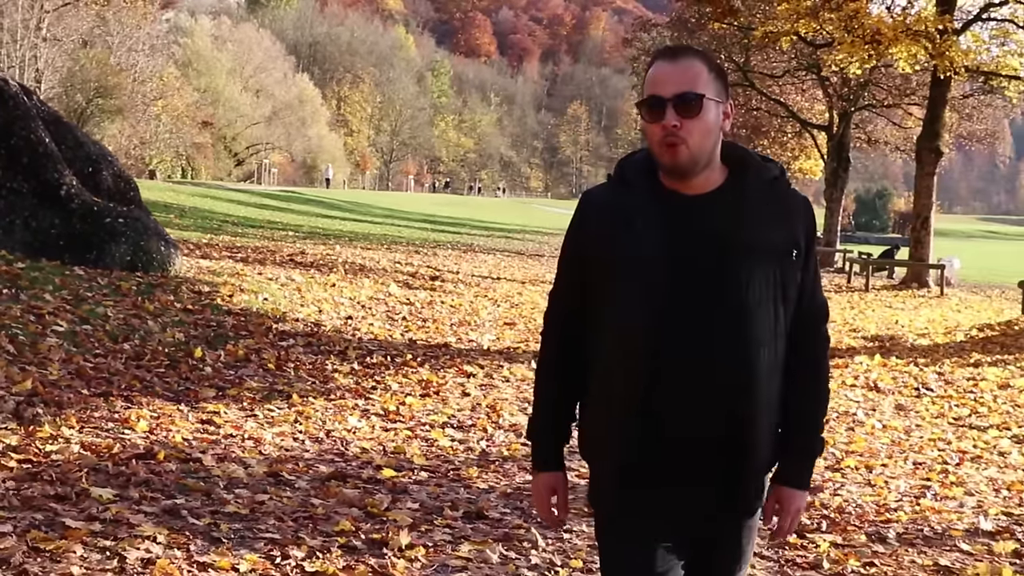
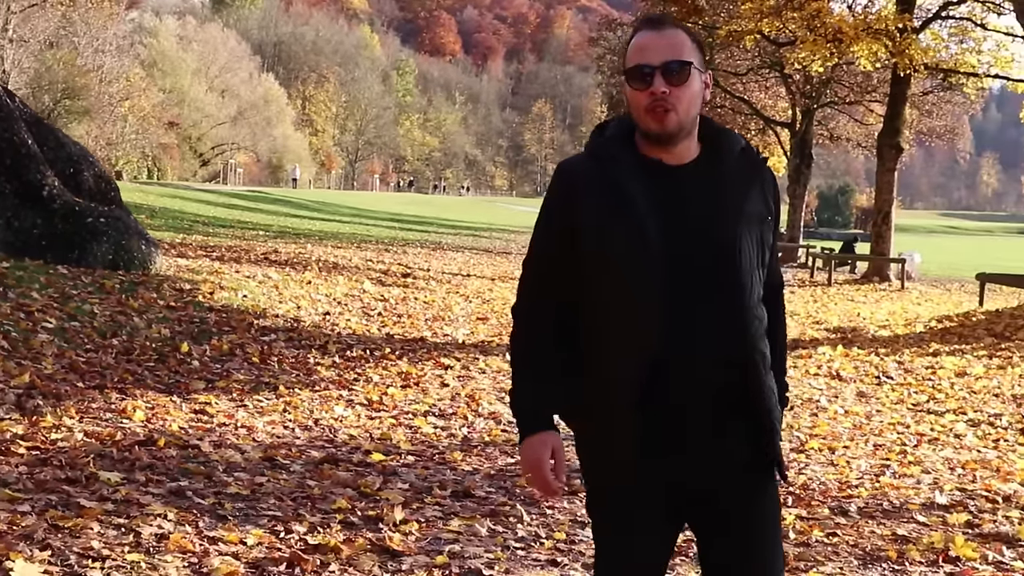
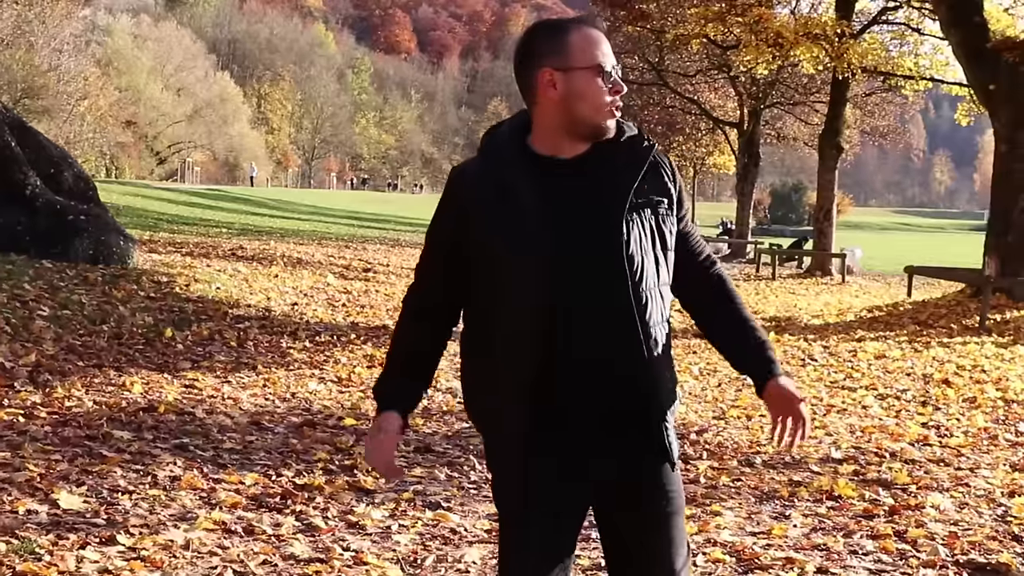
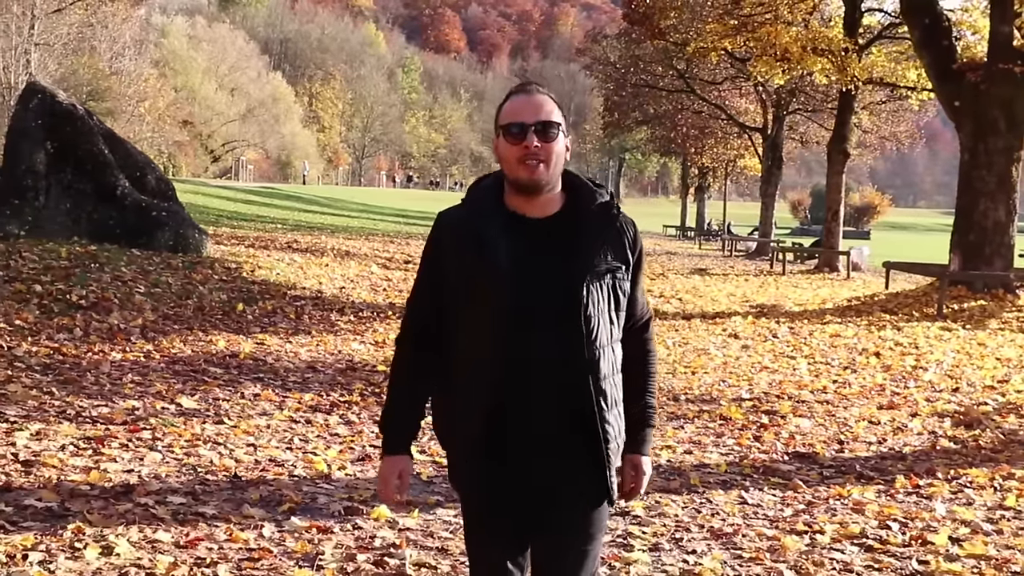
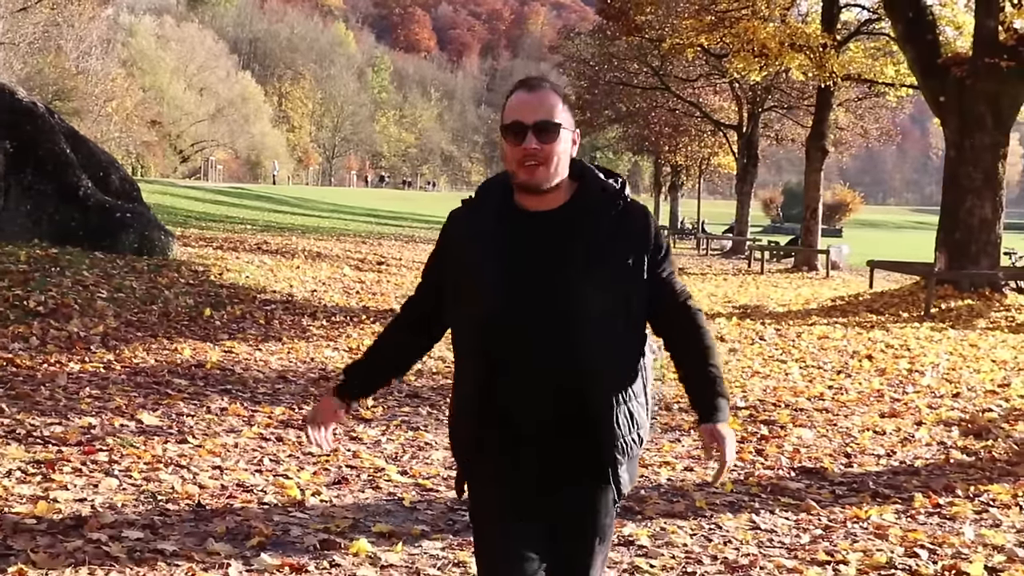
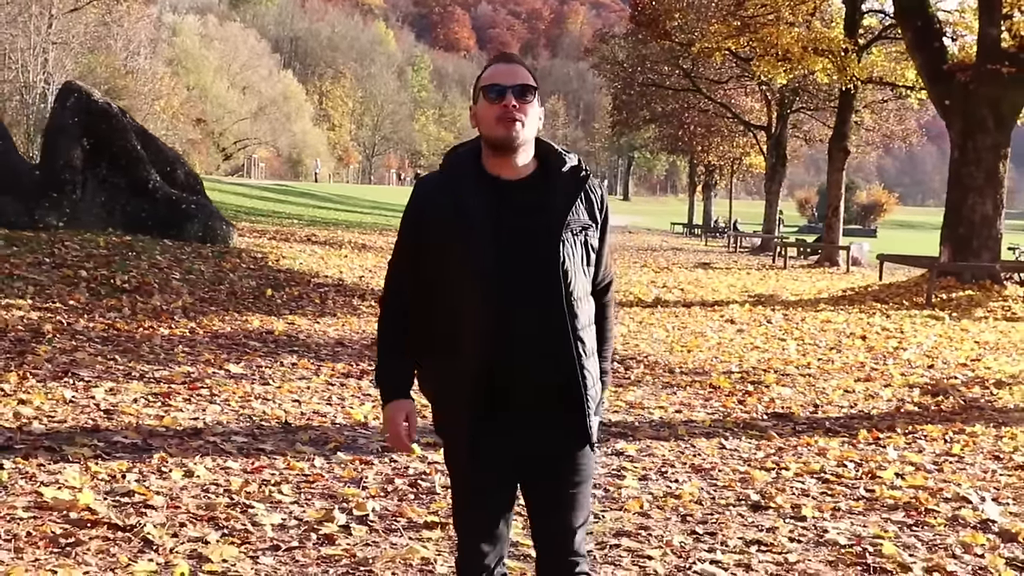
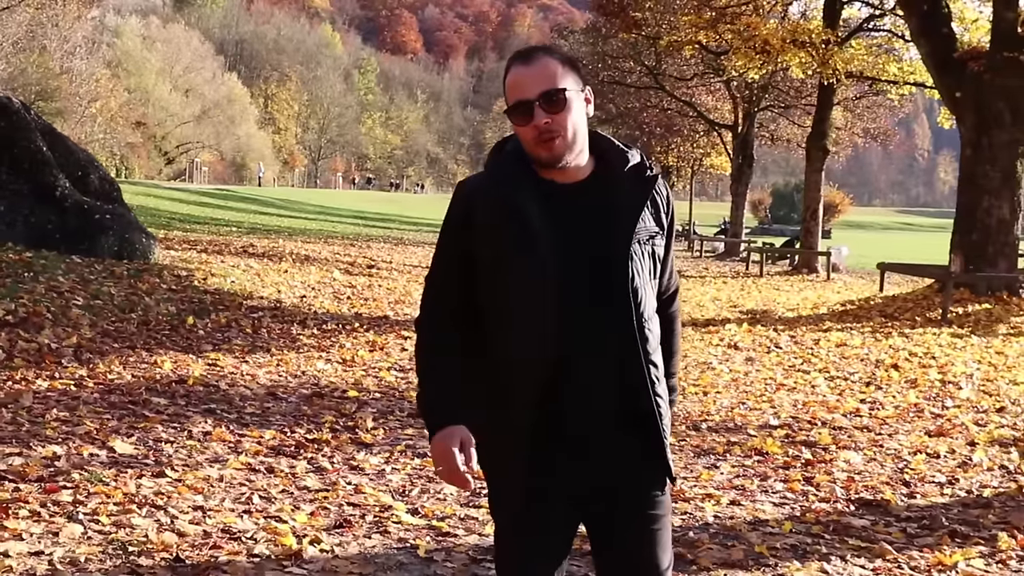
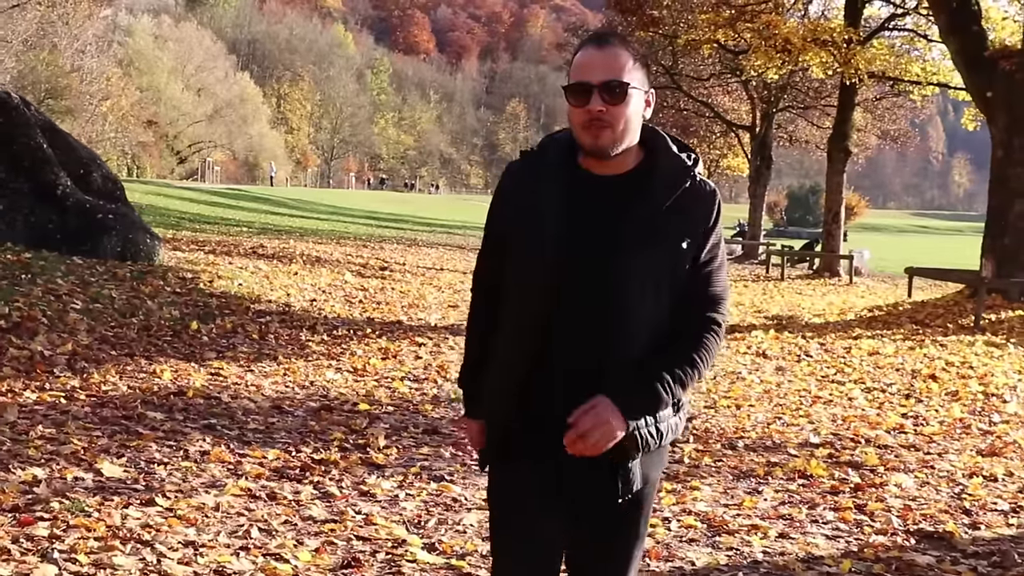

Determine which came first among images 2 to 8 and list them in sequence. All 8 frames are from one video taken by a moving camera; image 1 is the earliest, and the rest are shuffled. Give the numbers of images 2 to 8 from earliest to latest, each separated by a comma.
2, 3, 8, 7, 5, 4, 6
